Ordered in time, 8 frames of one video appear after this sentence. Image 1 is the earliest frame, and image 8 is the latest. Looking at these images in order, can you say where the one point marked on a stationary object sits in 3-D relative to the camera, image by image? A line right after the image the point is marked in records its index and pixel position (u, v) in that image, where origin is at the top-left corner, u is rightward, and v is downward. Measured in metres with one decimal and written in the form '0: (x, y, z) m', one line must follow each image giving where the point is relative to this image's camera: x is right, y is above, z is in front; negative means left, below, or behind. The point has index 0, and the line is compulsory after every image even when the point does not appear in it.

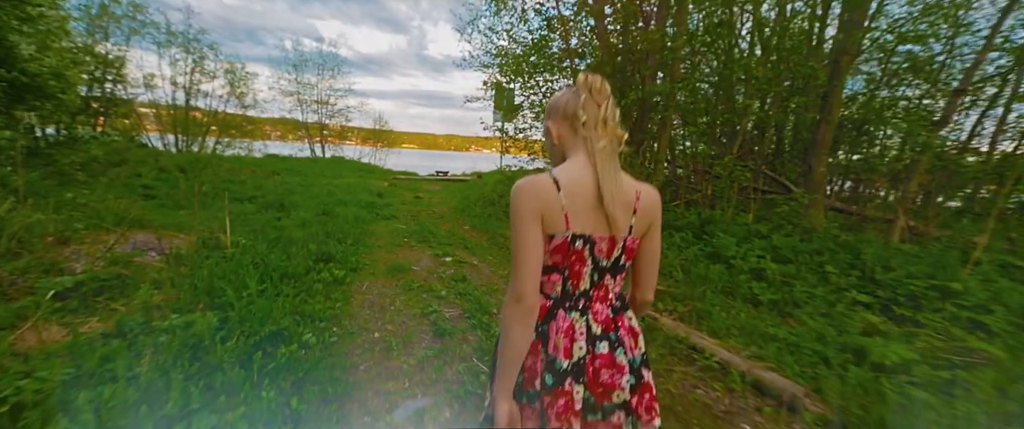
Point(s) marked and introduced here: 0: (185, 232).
0: (-3.3, -0.2, +3.6) m
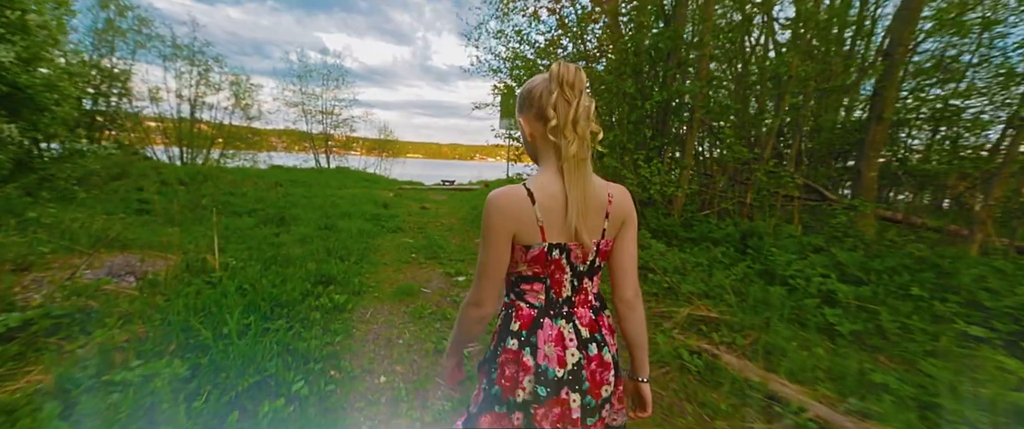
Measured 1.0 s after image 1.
0: (-3.1, -0.3, +3.3) m
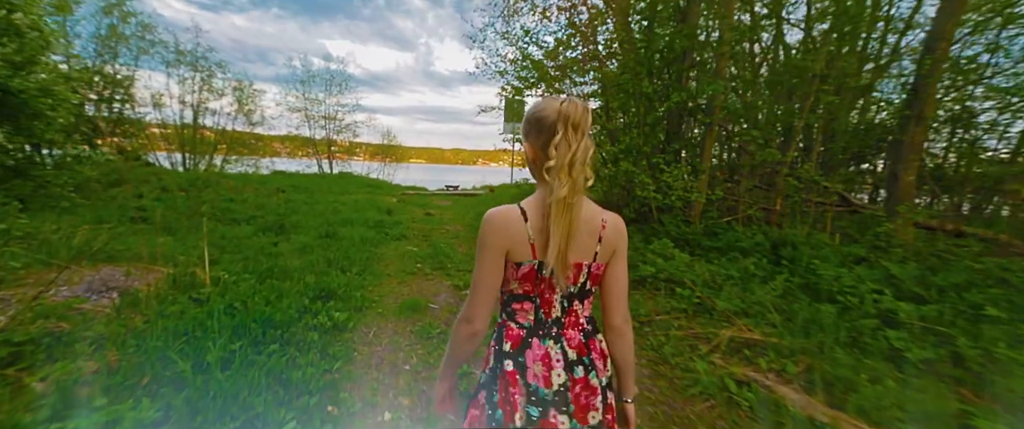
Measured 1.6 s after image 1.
0: (-3.0, -0.4, +3.1) m
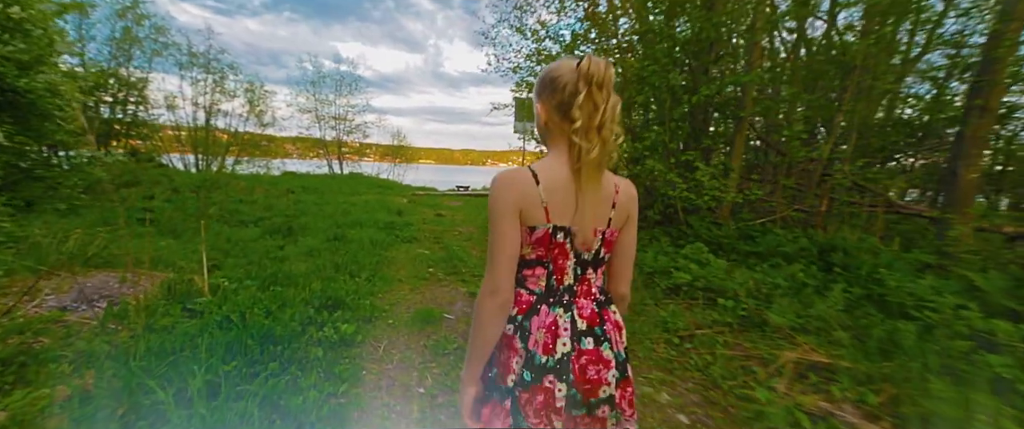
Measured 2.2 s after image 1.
0: (-2.8, -0.4, +2.9) m
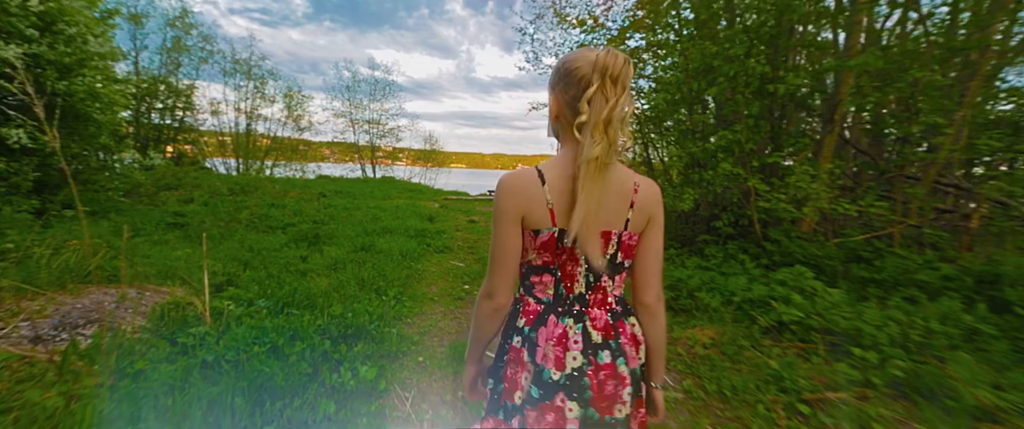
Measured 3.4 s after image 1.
0: (-2.4, -0.5, +2.5) m
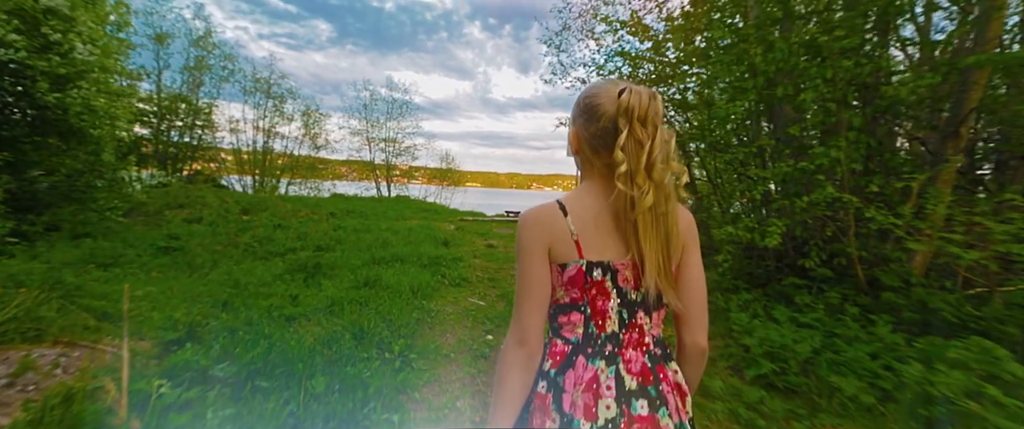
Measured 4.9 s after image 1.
0: (-2.2, -0.7, +1.9) m
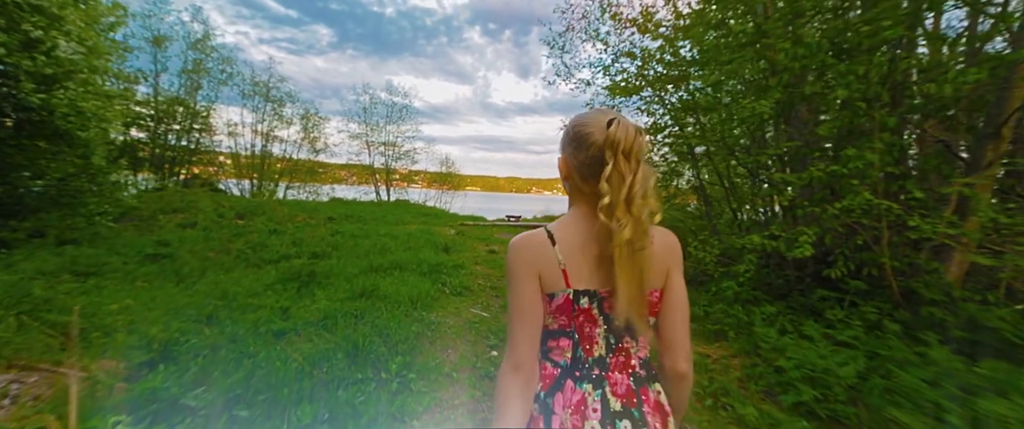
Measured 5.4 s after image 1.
0: (-2.1, -0.7, +1.7) m
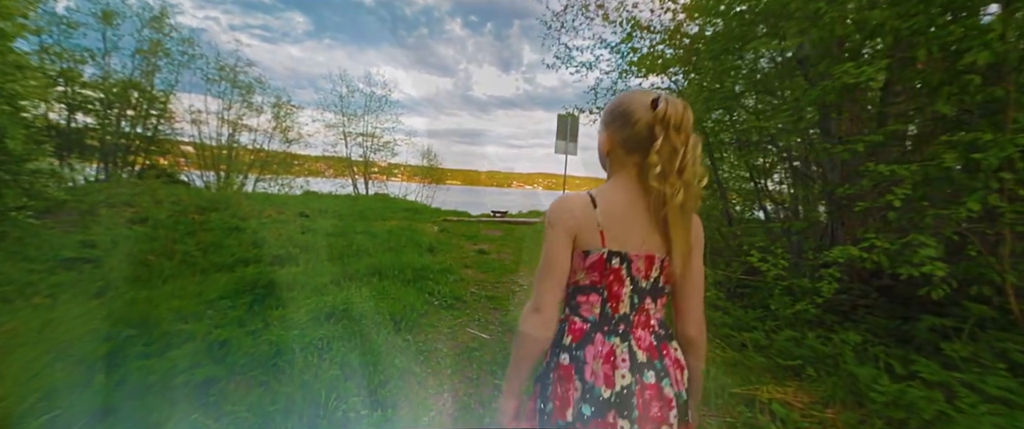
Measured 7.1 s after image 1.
0: (-2.0, -0.8, +0.9) m
